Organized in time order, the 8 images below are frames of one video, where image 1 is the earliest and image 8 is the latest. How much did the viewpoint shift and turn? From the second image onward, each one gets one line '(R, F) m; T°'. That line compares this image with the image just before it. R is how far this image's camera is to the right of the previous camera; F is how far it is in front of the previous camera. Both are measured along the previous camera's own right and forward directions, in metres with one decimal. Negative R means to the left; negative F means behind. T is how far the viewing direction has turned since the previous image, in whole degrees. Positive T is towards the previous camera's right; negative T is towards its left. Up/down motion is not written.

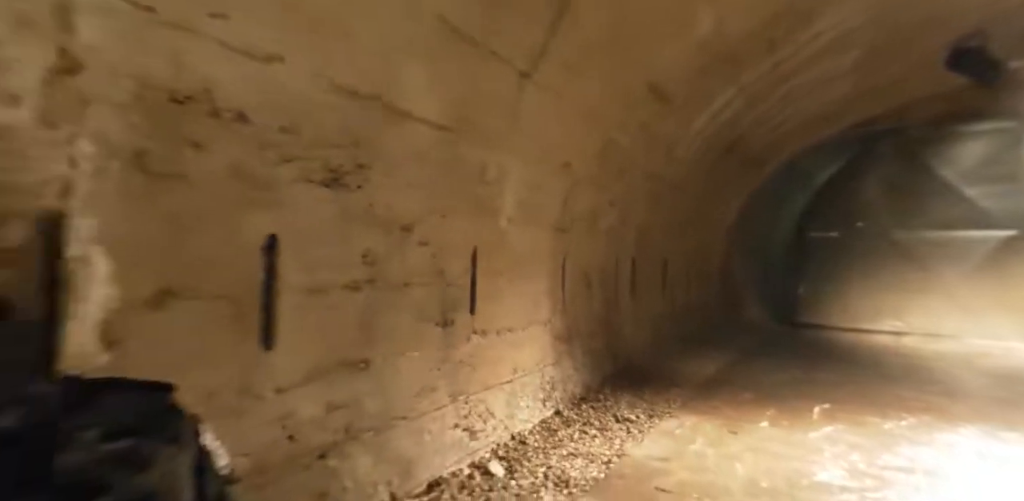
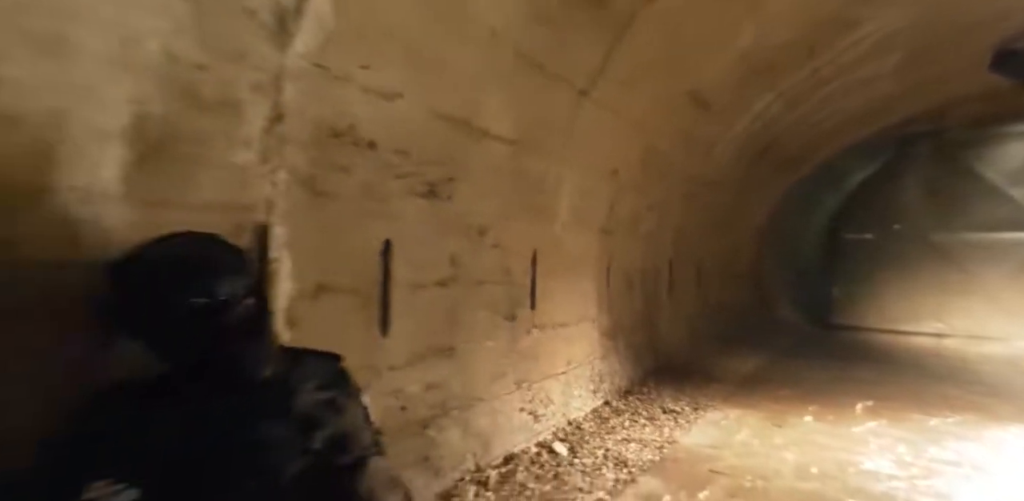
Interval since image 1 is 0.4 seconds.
(-0.2, -0.4) m; -4°
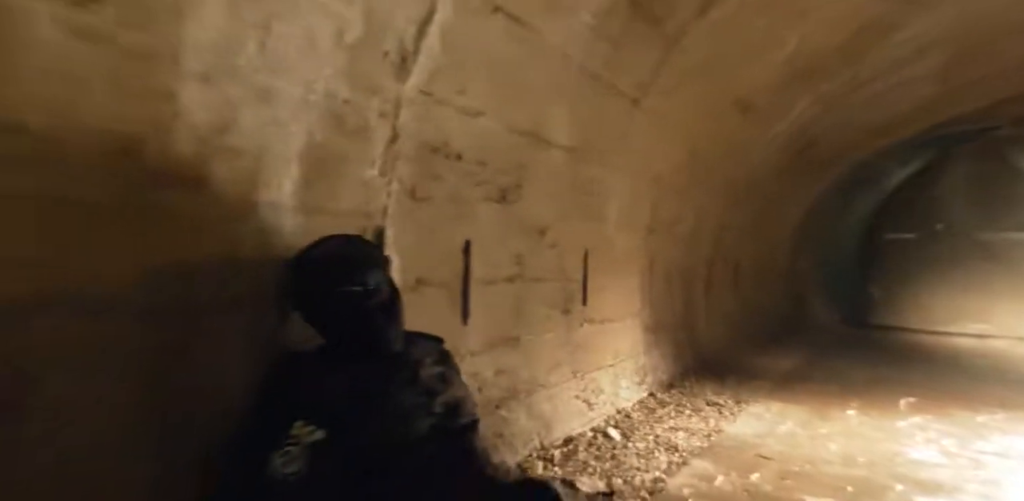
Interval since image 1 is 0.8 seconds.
(-0.2, -0.3) m; -3°
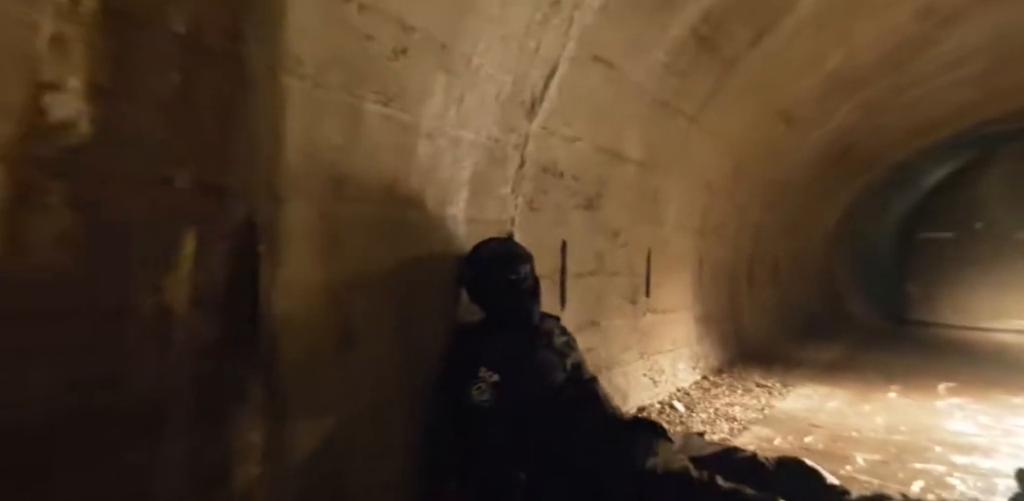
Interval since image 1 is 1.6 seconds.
(-0.3, -0.6) m; -4°
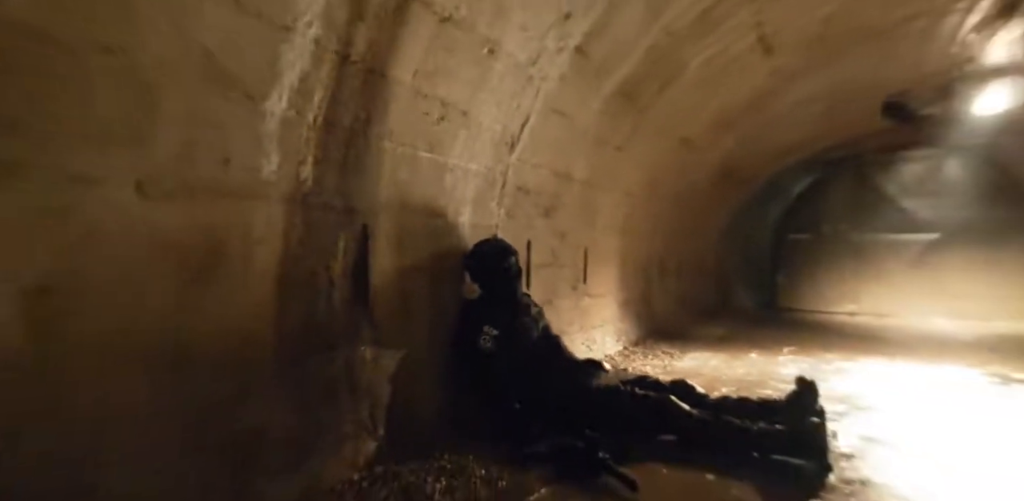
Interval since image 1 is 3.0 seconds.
(-0.3, -0.9) m; +8°
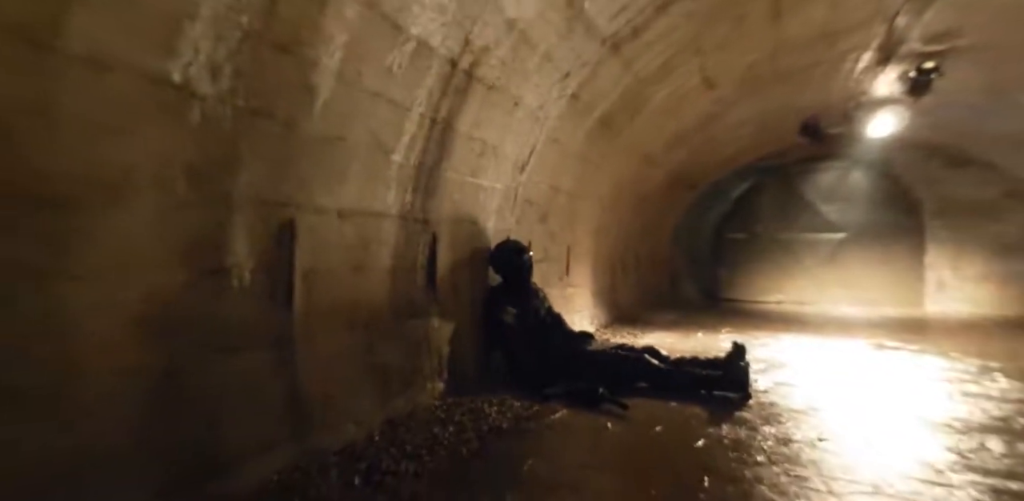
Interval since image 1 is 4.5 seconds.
(-0.4, -0.9) m; +5°
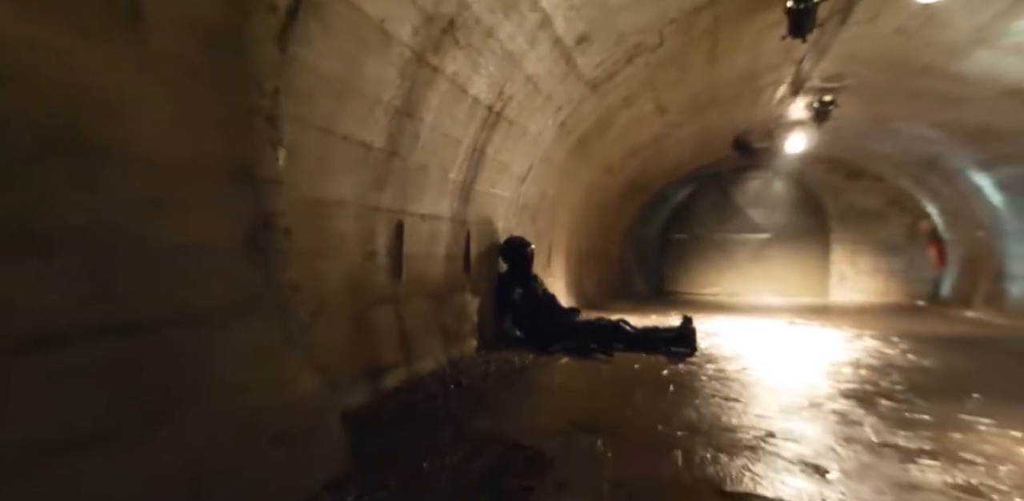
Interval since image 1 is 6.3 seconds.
(-0.5, -1.0) m; +6°
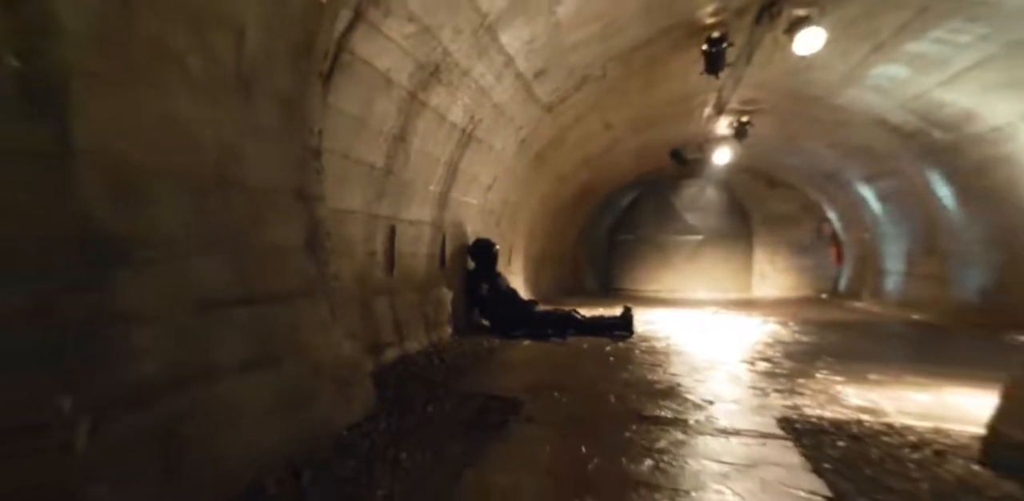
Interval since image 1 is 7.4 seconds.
(-0.1, -0.7) m; +5°
